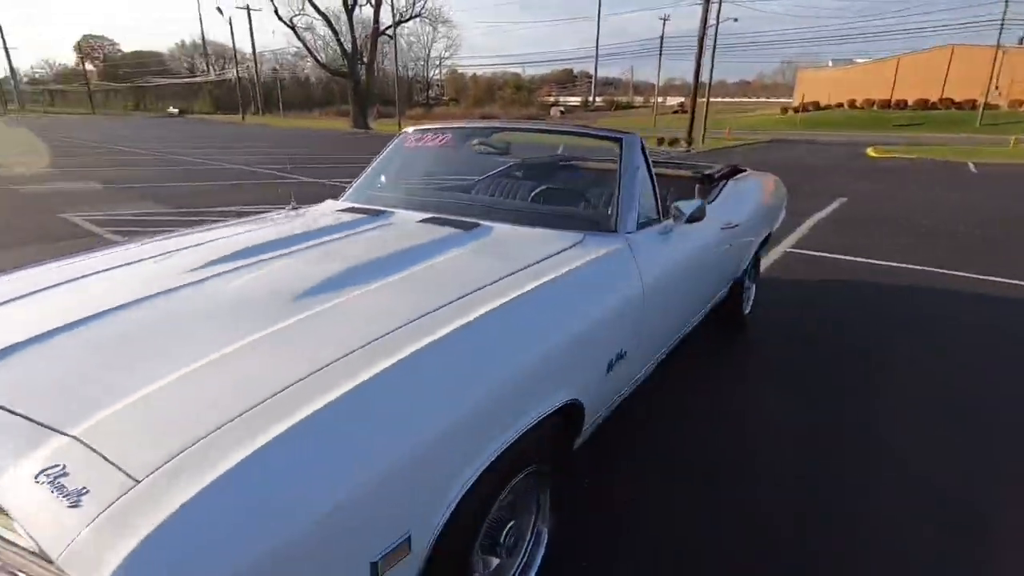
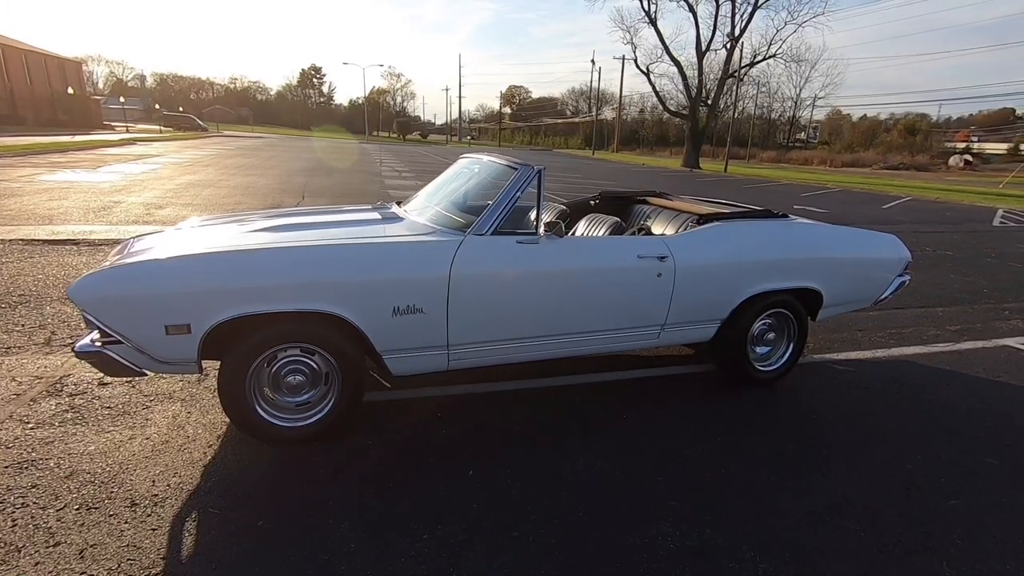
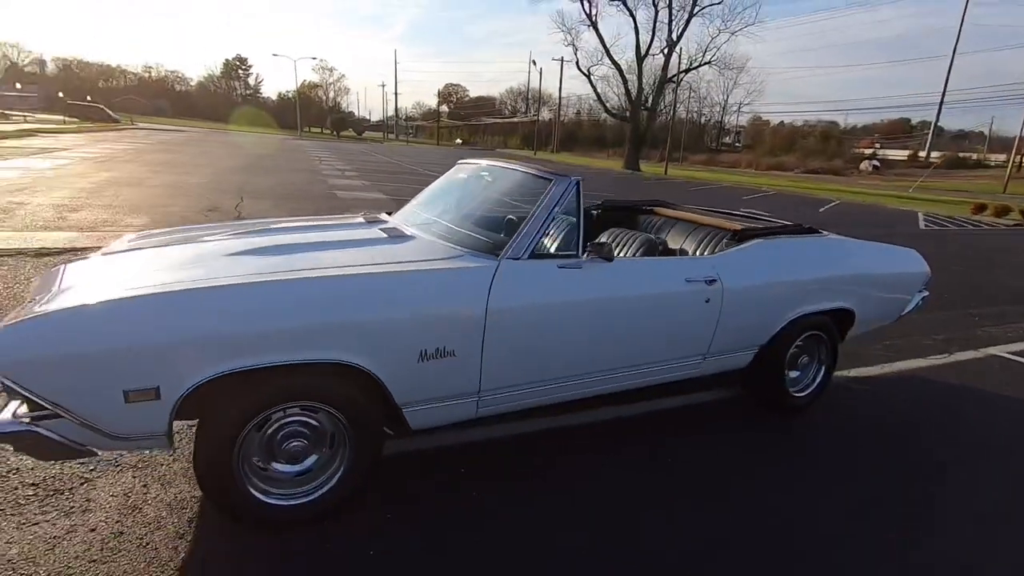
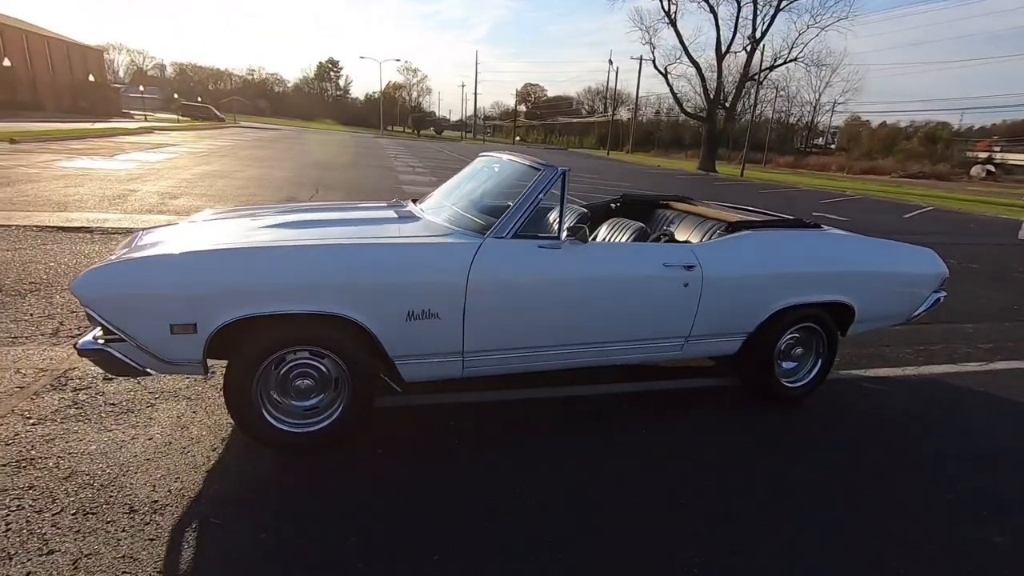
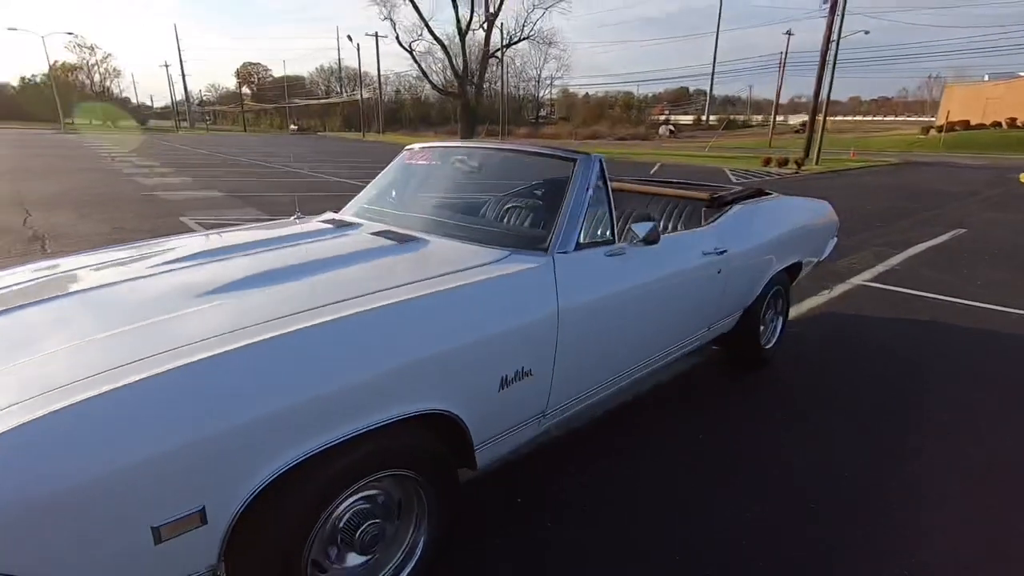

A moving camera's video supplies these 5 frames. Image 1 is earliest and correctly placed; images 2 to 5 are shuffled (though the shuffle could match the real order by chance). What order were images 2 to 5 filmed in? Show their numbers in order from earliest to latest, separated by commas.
5, 3, 4, 2
